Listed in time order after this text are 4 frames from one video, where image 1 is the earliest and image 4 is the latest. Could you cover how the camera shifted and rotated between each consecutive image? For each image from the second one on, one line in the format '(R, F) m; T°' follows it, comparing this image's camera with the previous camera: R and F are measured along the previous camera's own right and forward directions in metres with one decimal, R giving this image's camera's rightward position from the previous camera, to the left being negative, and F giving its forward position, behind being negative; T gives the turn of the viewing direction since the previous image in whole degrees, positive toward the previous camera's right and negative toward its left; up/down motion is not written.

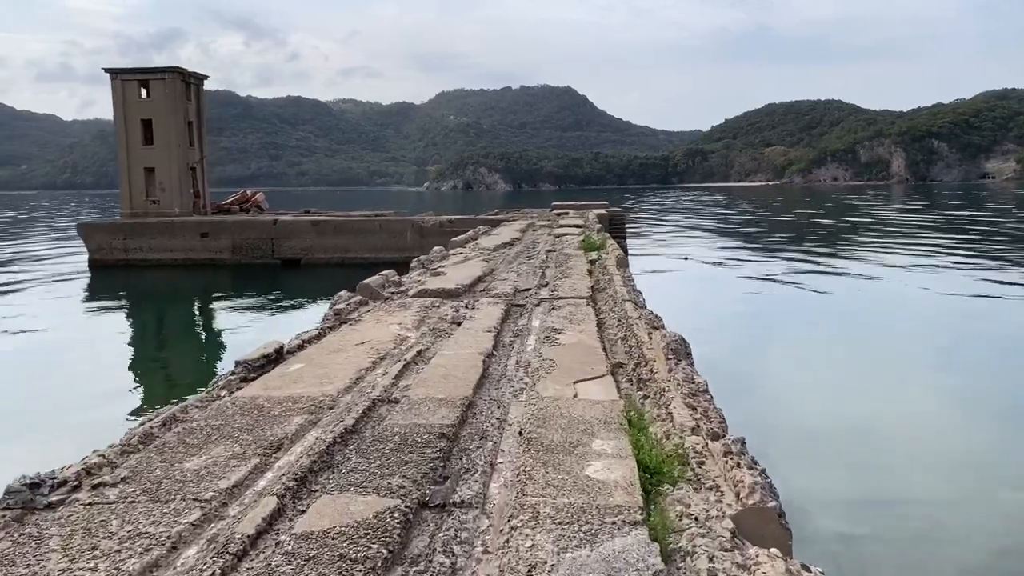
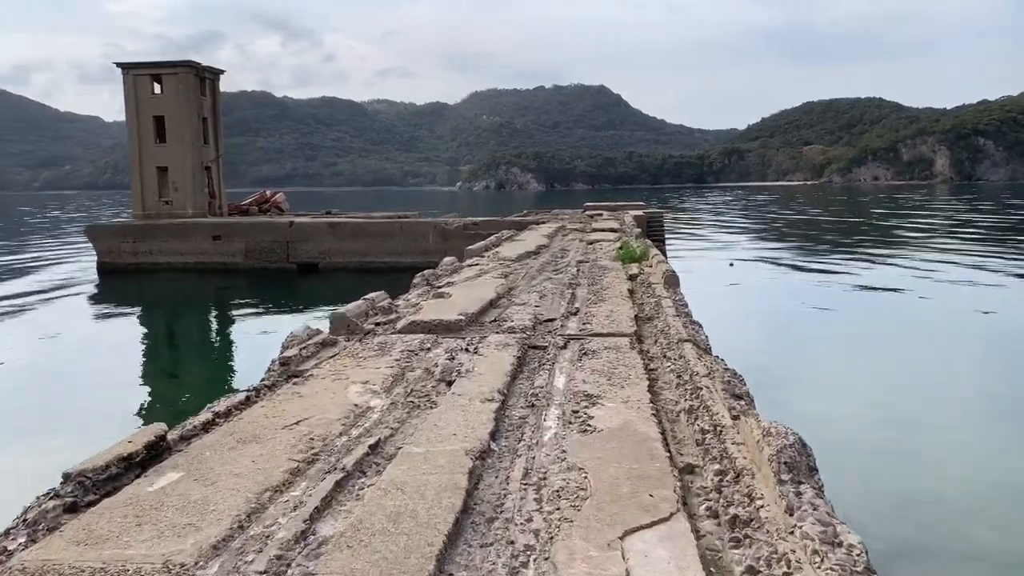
(+0.1, +1.7) m; -2°
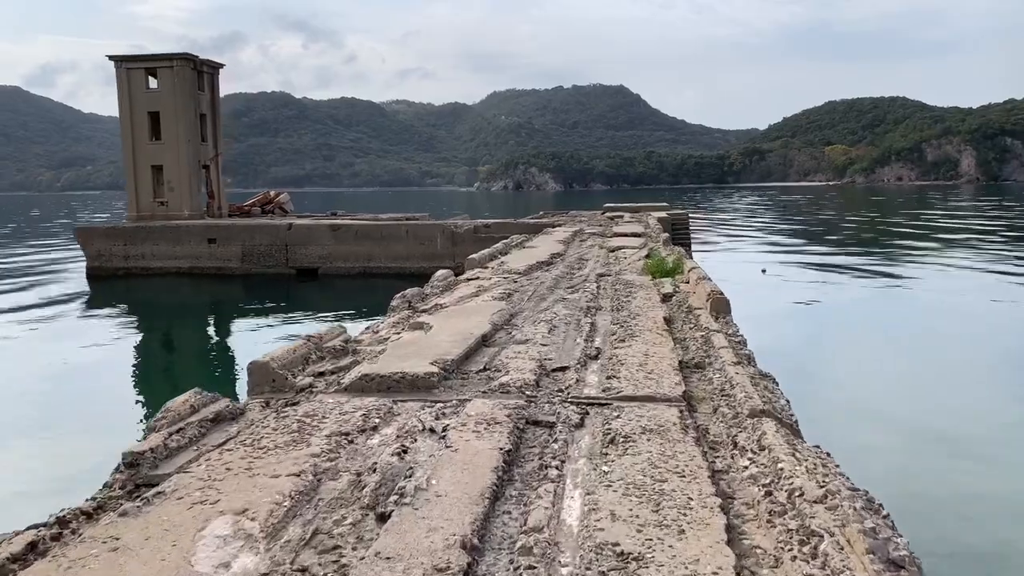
(+0.1, +1.7) m; -1°
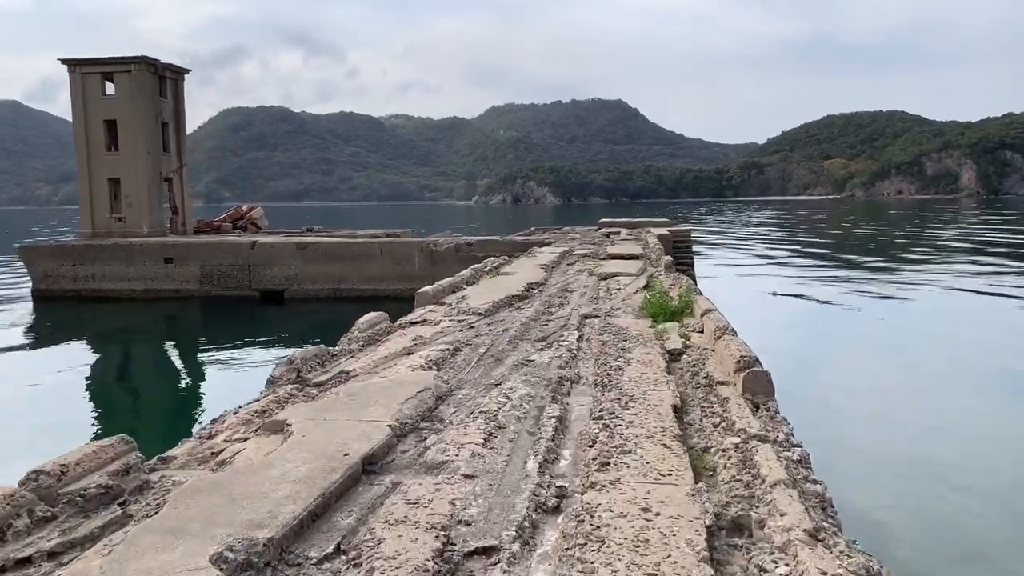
(+0.3, +2.0) m; 0°
